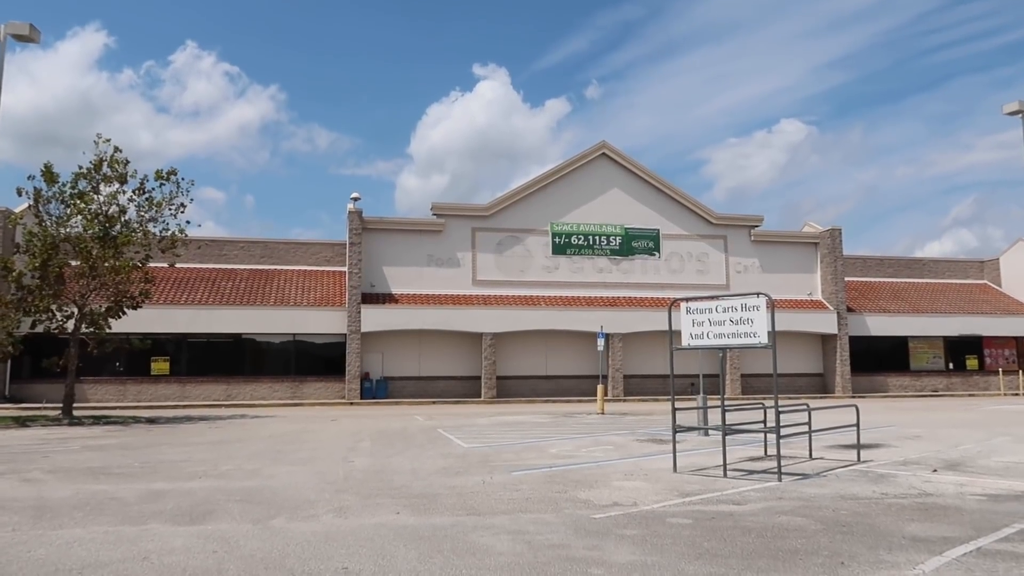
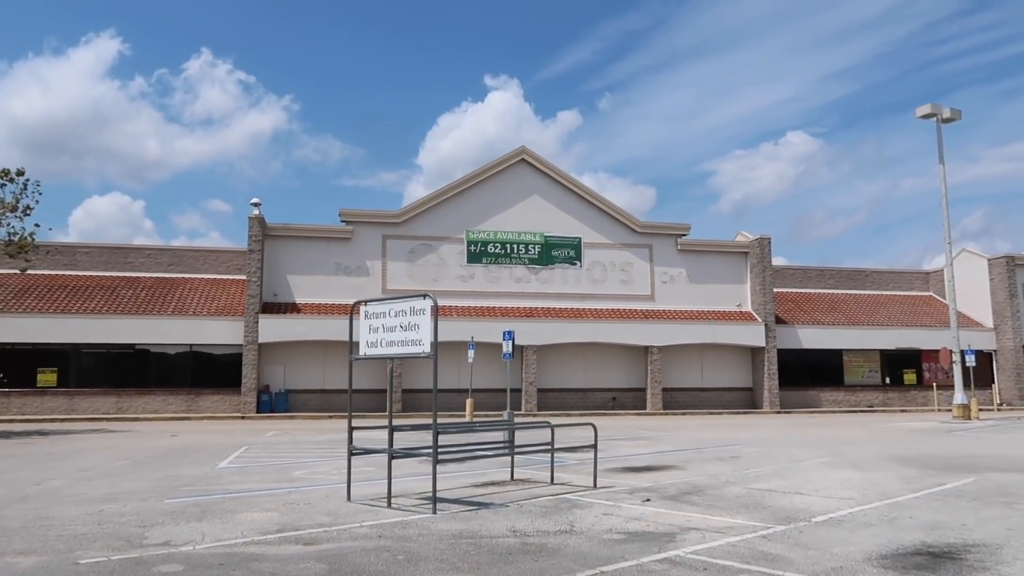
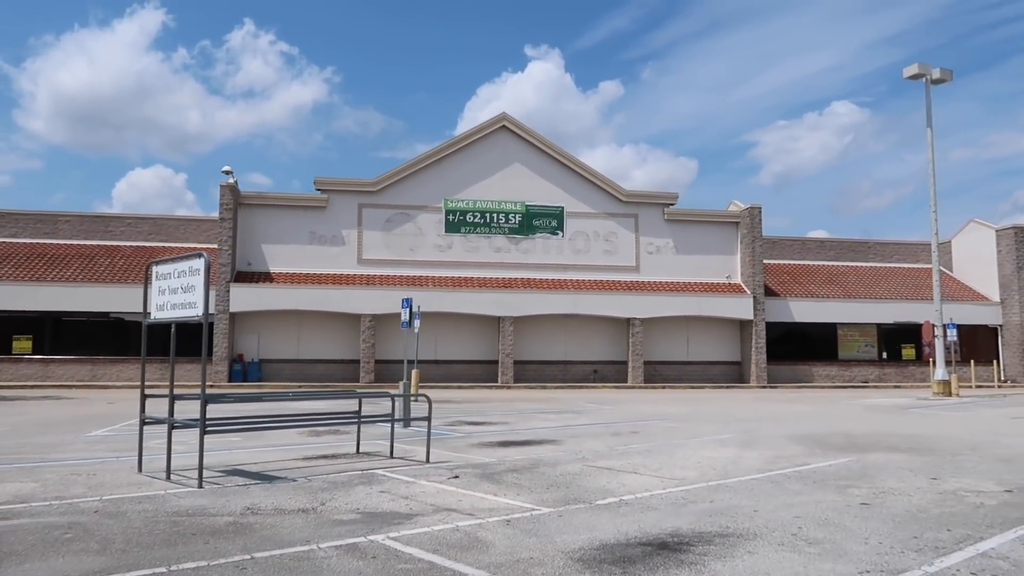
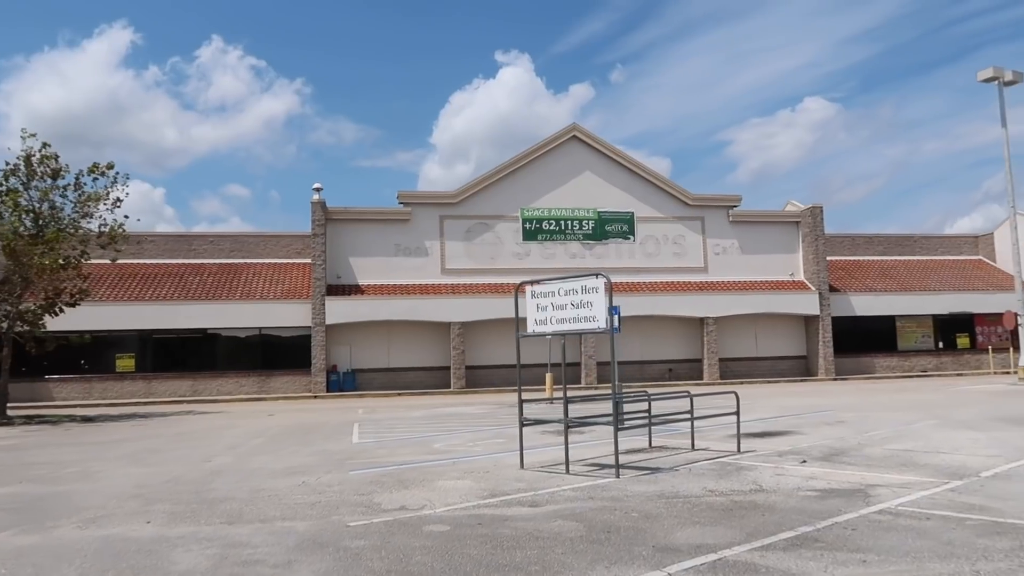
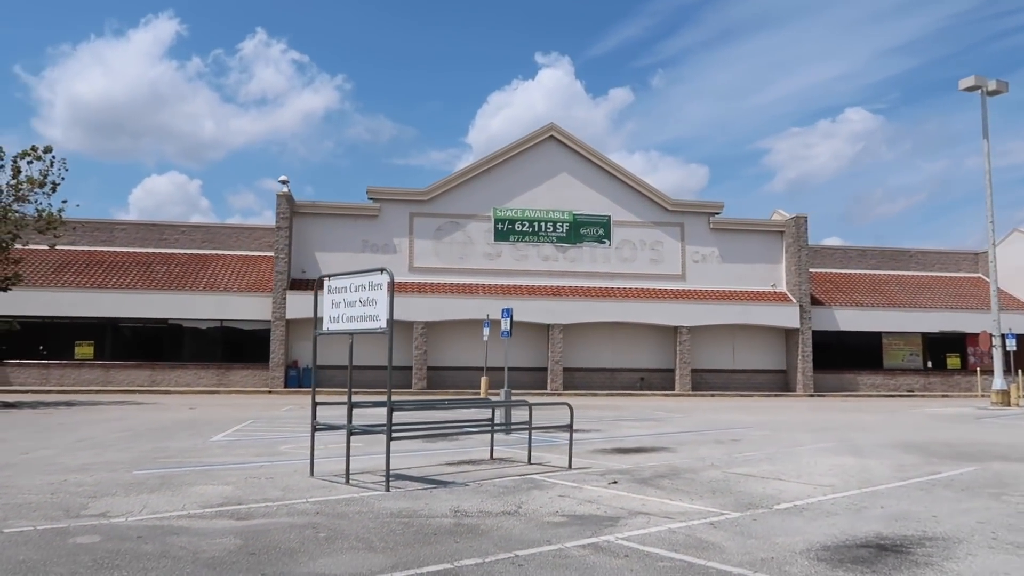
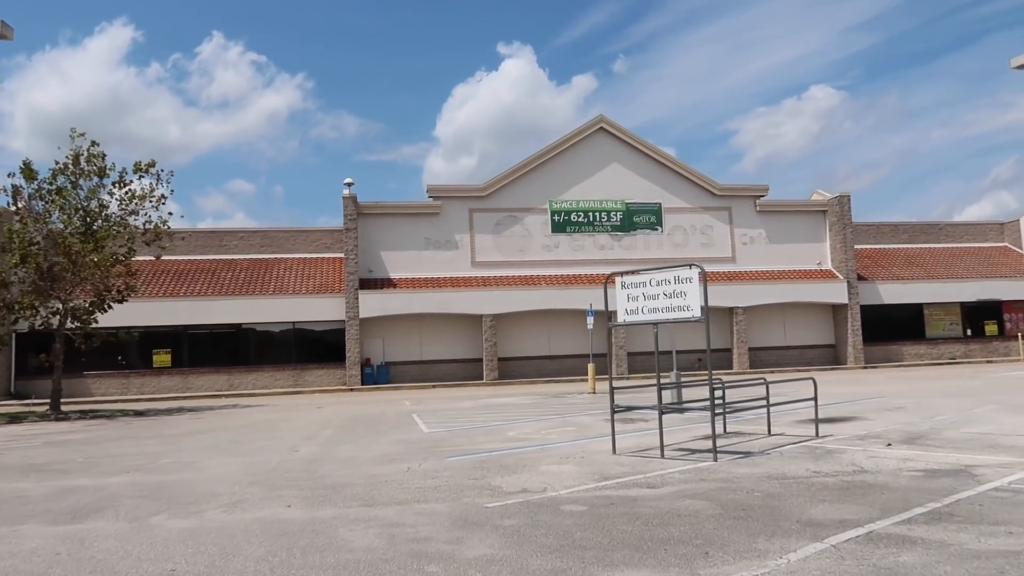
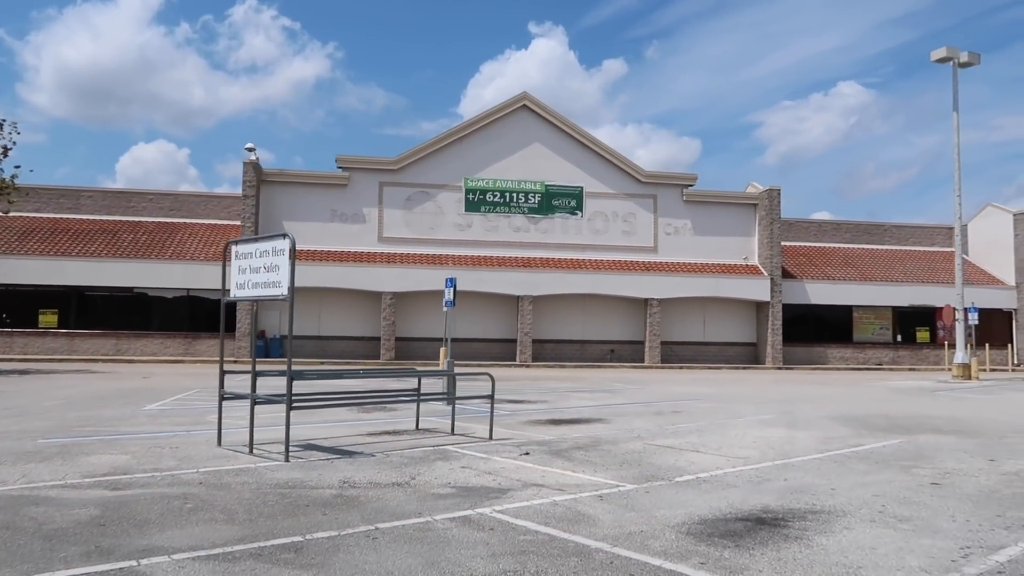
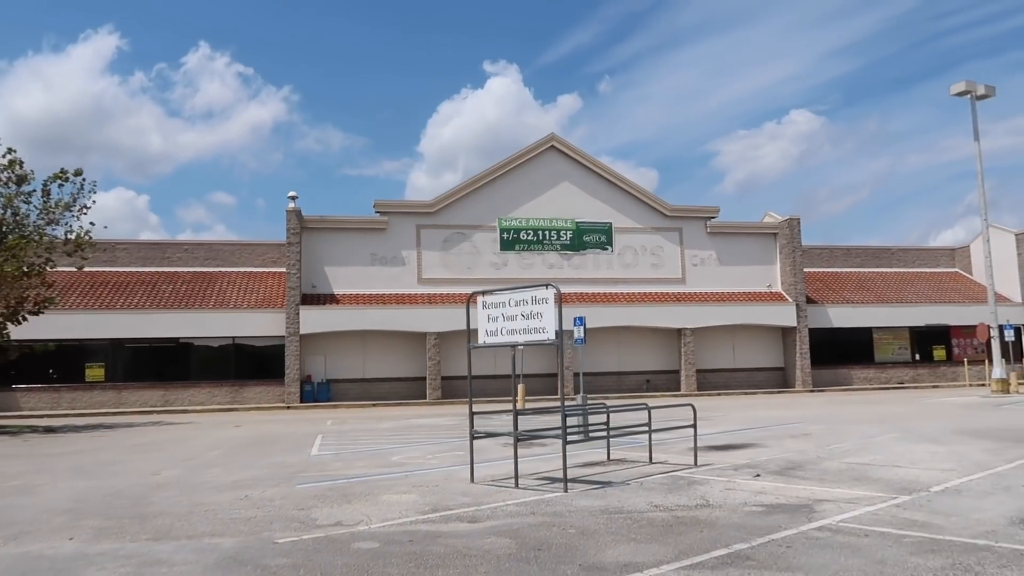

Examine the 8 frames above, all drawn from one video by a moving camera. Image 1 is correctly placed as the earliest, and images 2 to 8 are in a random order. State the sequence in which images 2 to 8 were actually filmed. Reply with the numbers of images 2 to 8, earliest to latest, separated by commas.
6, 4, 8, 2, 5, 7, 3
